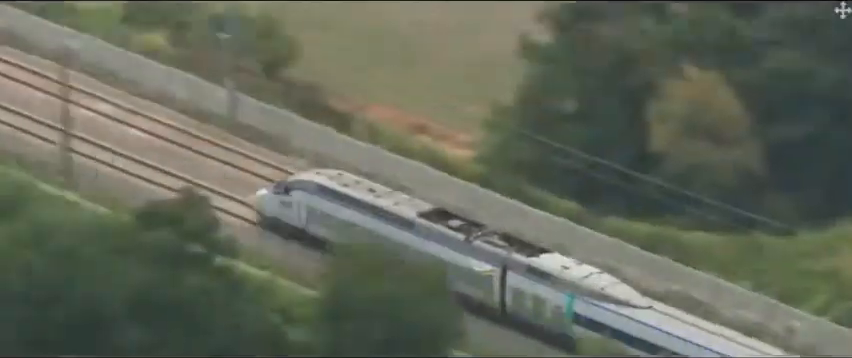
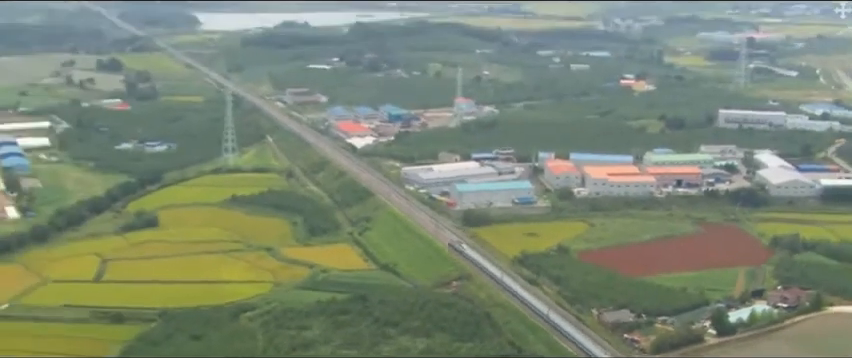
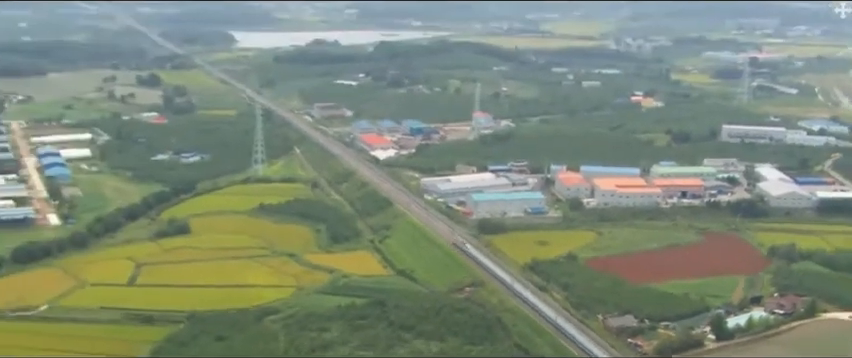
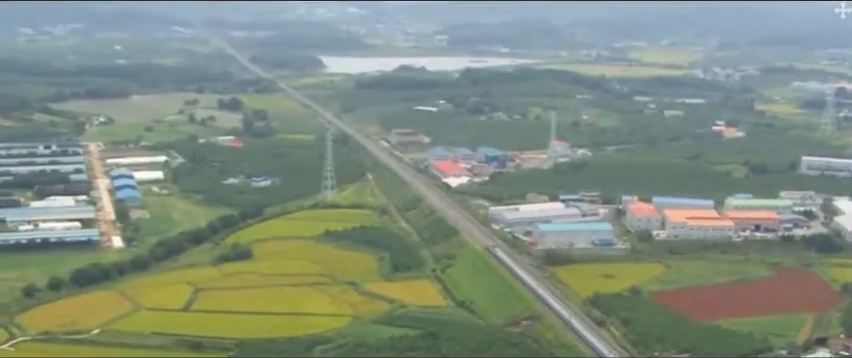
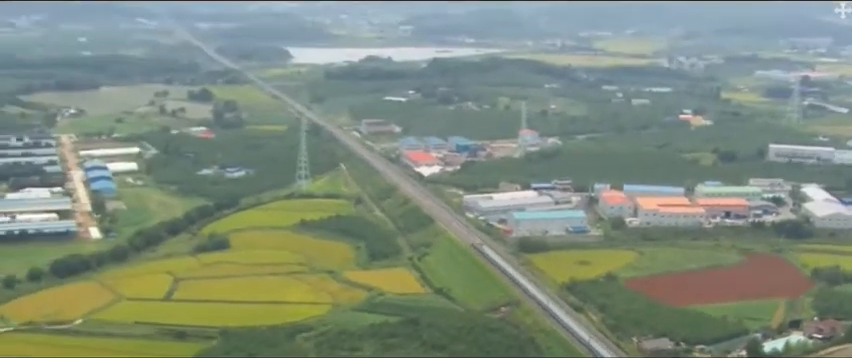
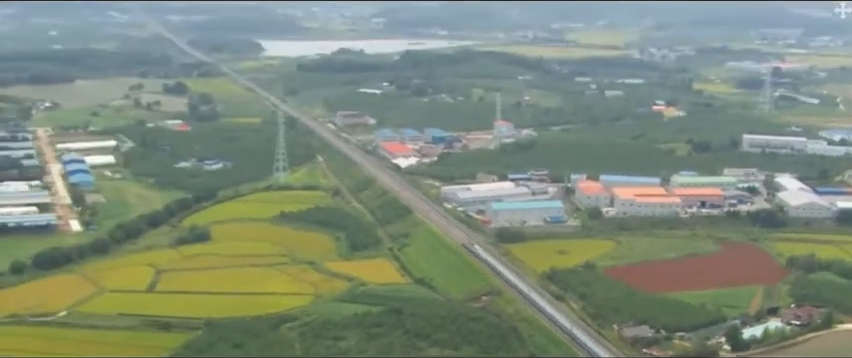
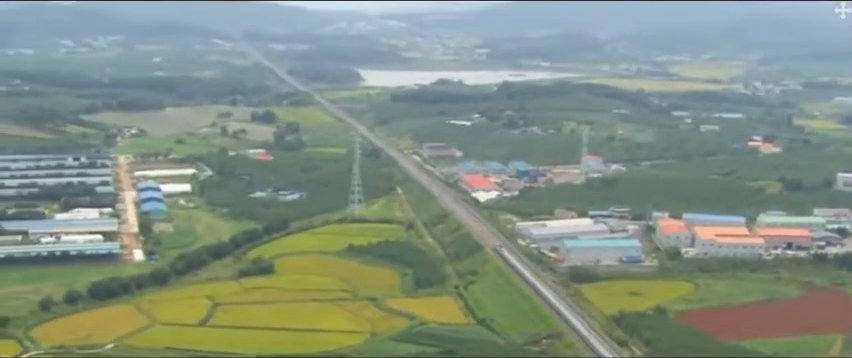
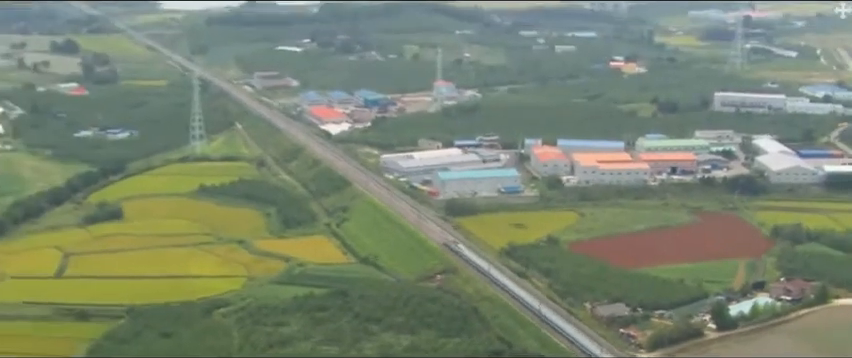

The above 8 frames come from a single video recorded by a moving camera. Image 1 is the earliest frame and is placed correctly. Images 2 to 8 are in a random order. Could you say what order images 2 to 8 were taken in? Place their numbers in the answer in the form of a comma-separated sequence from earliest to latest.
8, 2, 3, 6, 5, 4, 7
